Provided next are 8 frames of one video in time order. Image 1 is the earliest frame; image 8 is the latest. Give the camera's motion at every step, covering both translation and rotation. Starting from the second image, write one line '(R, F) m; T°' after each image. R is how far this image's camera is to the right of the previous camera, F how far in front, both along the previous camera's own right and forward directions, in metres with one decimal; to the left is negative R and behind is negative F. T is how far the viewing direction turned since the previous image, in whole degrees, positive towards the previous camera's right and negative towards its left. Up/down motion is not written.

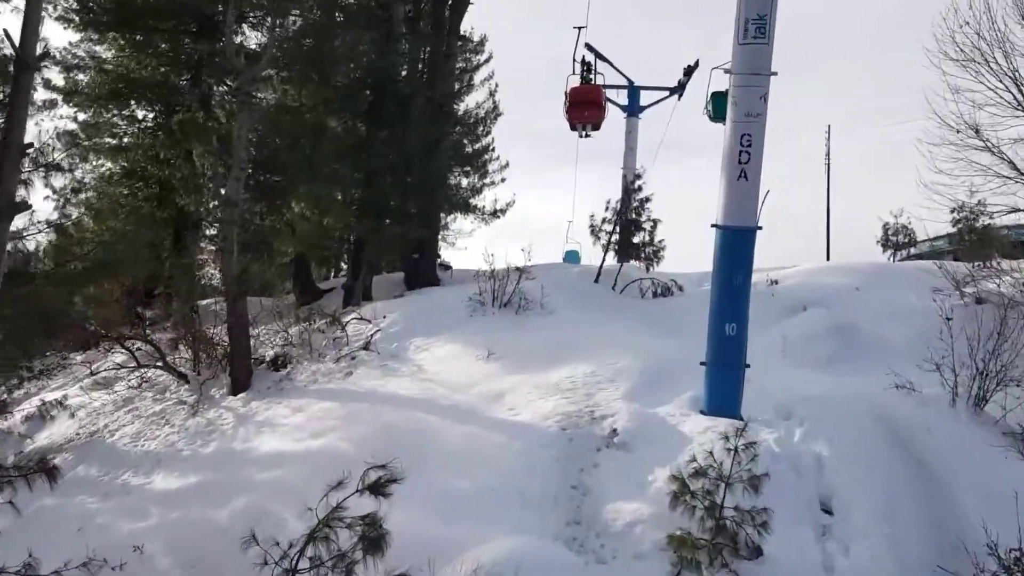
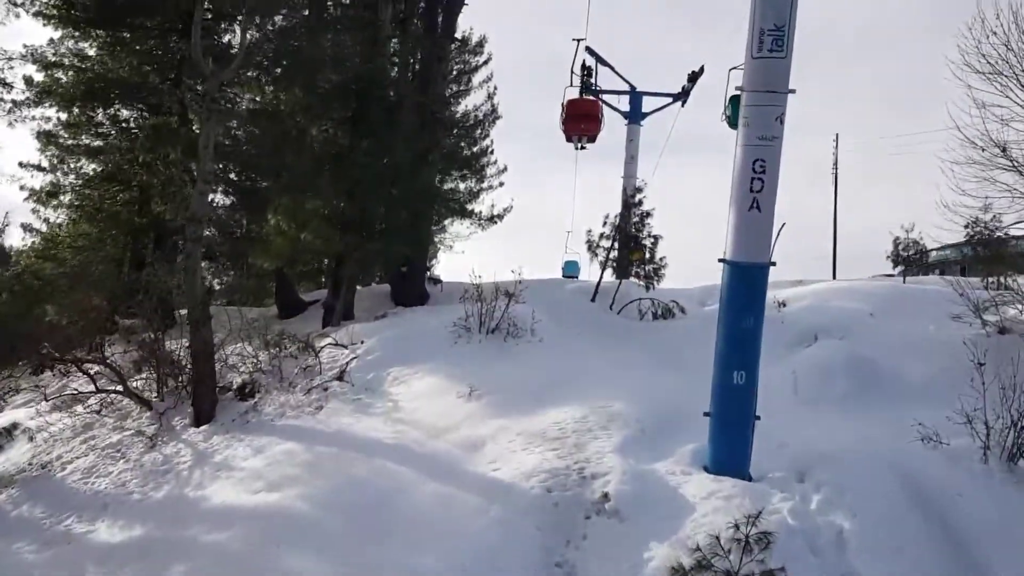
(+0.1, +0.7) m; 0°
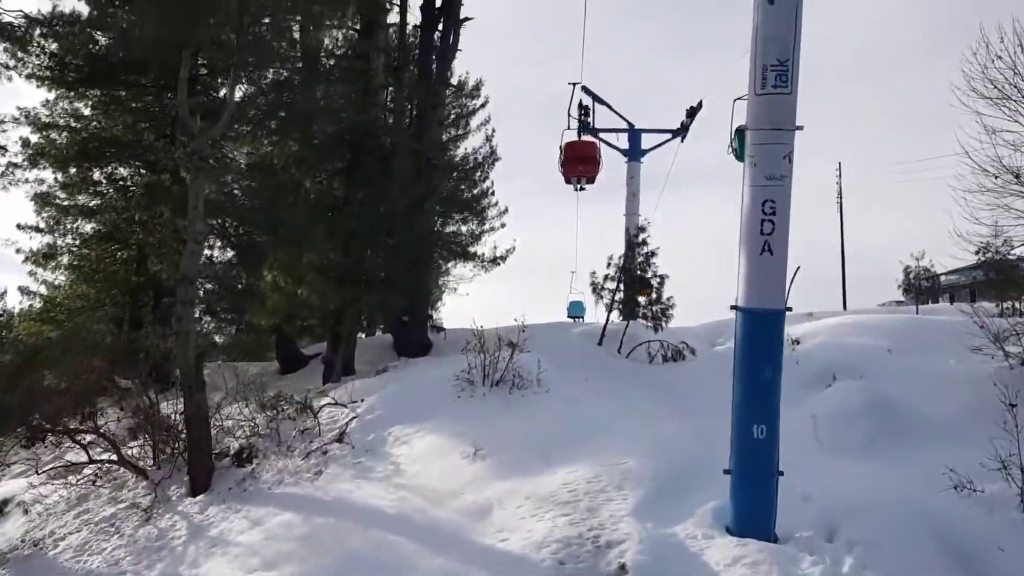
(0.0, +0.3) m; 0°
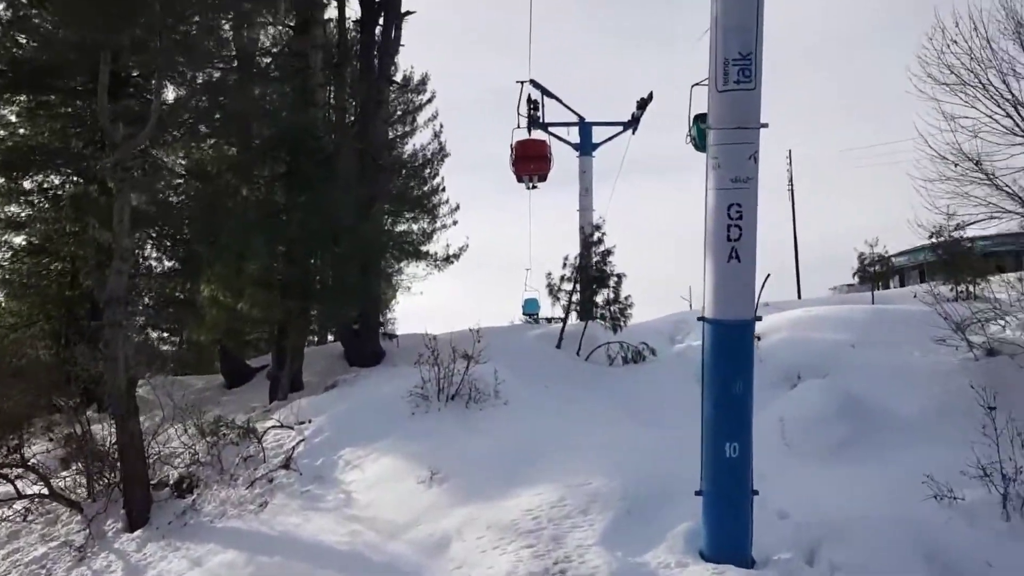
(0.0, +0.4) m; +3°
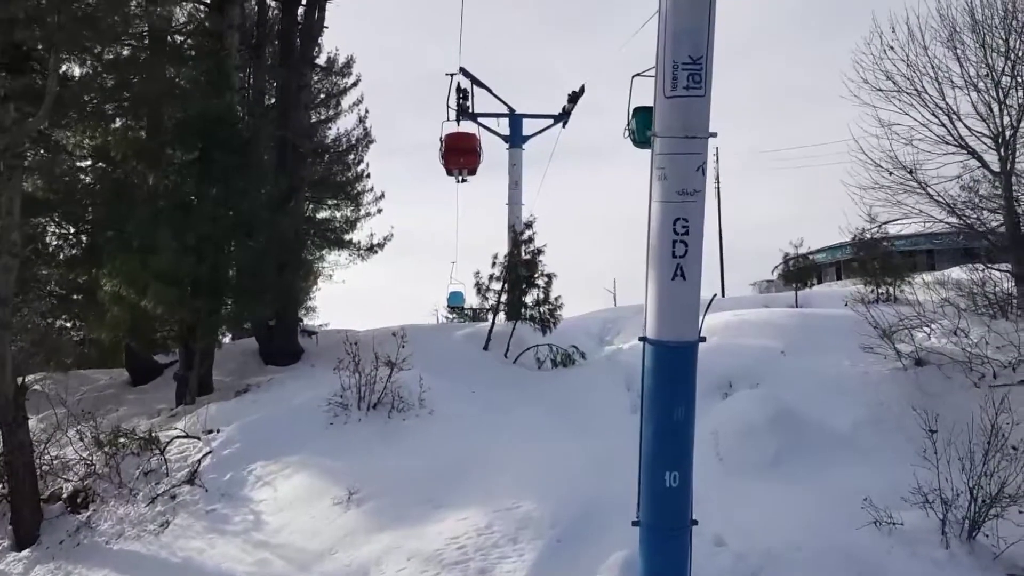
(0.0, +0.4) m; +5°
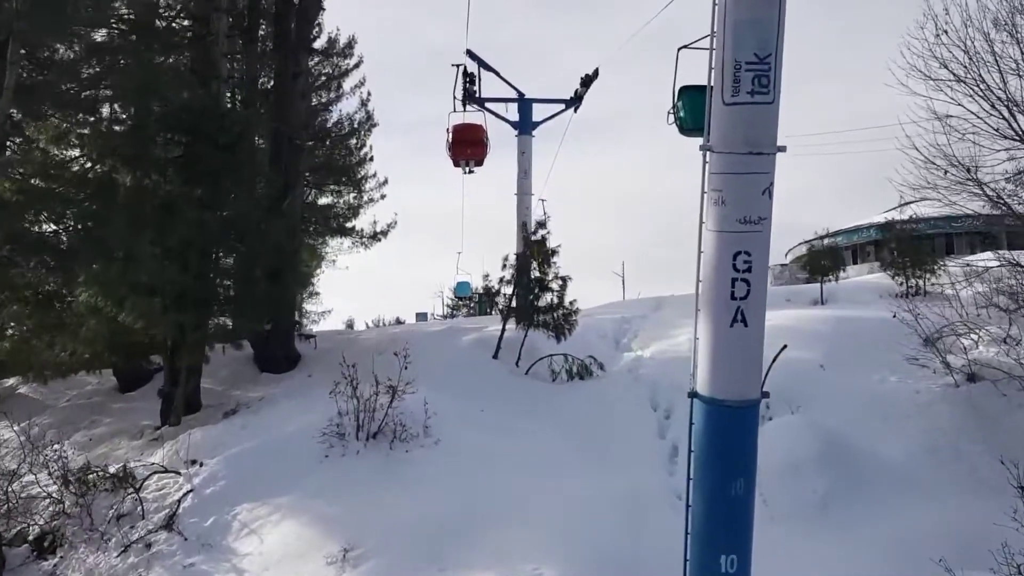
(-0.1, +0.8) m; 0°
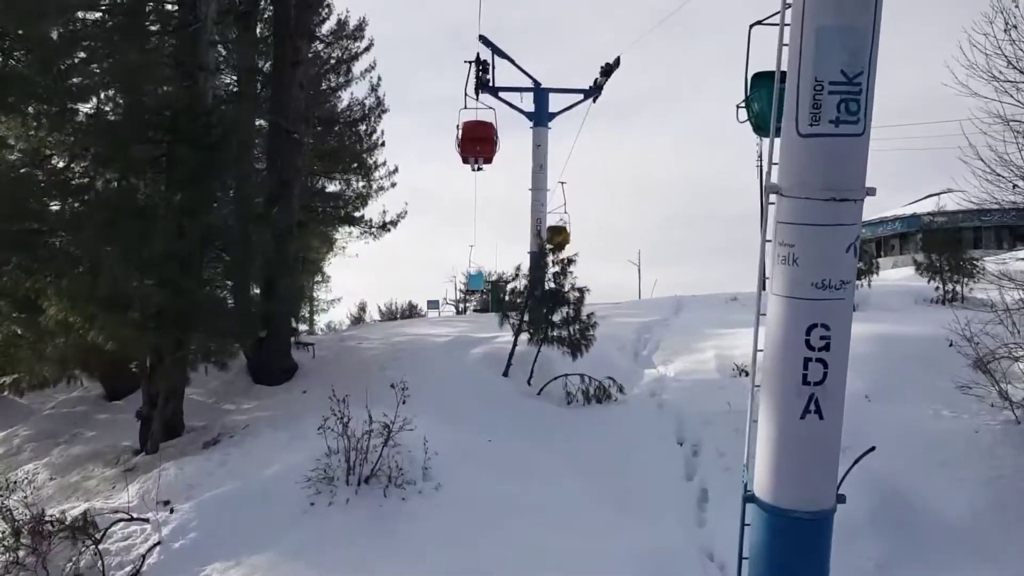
(0.0, +0.8) m; -1°
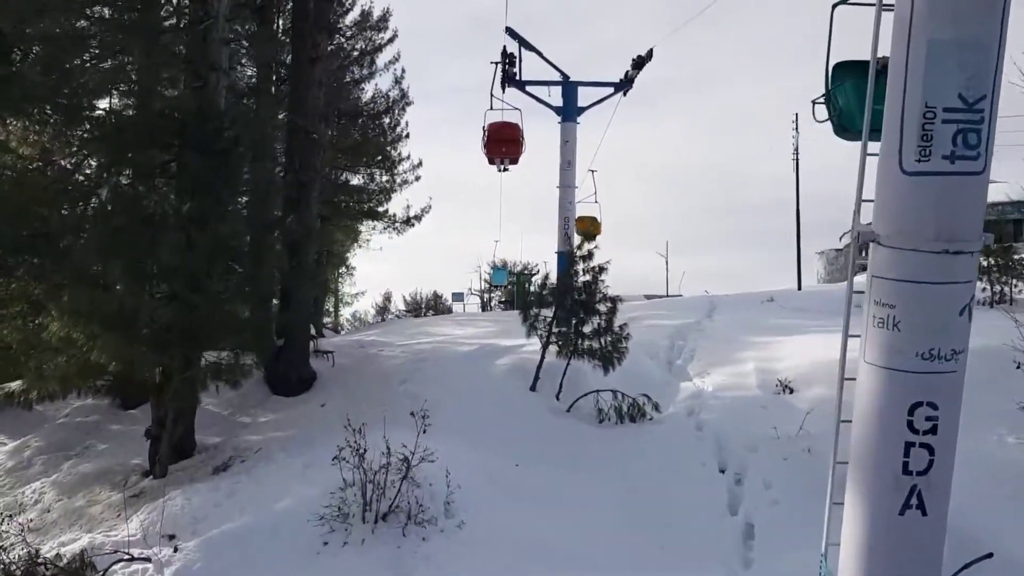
(0.0, +0.5) m; -2°
